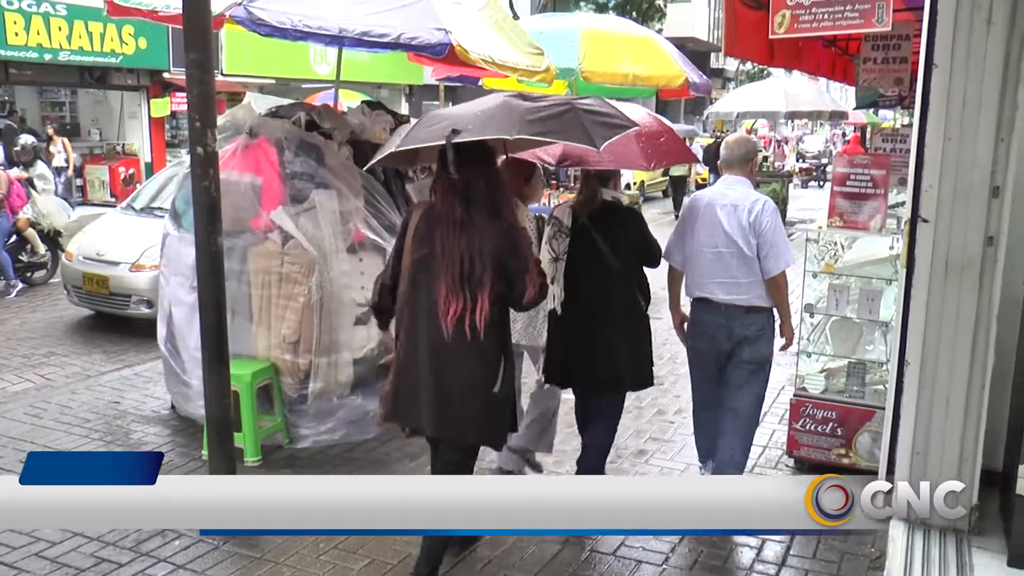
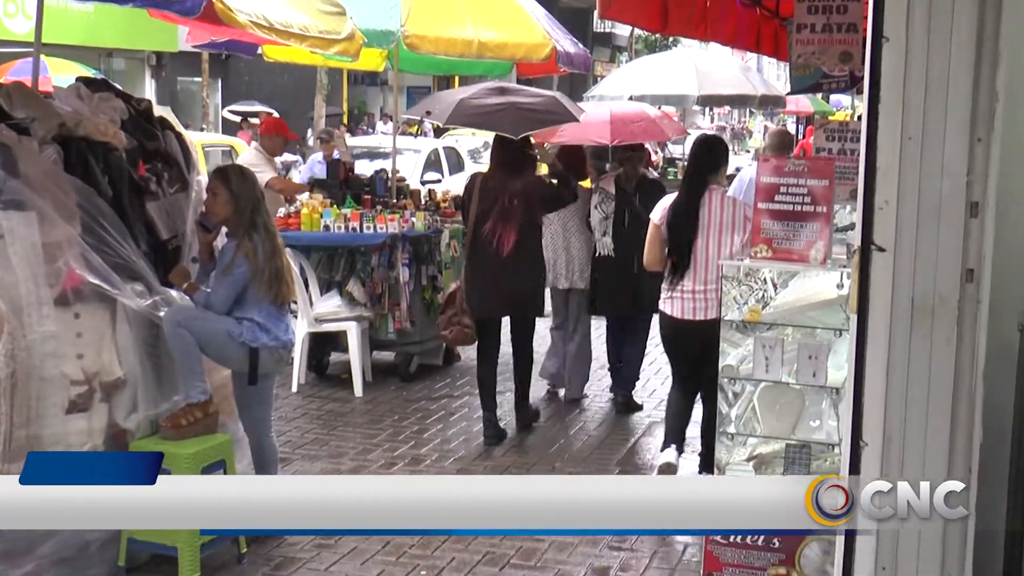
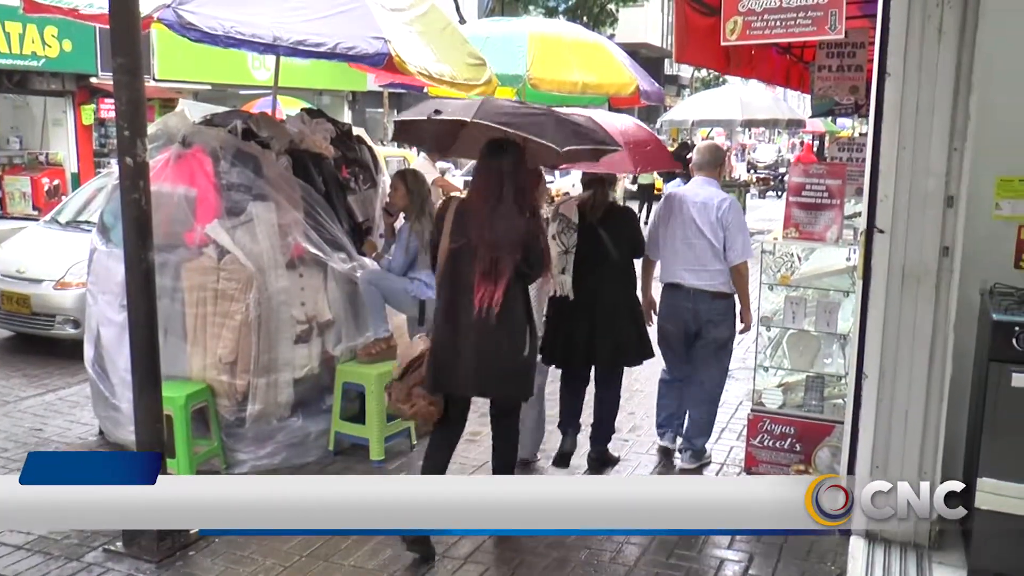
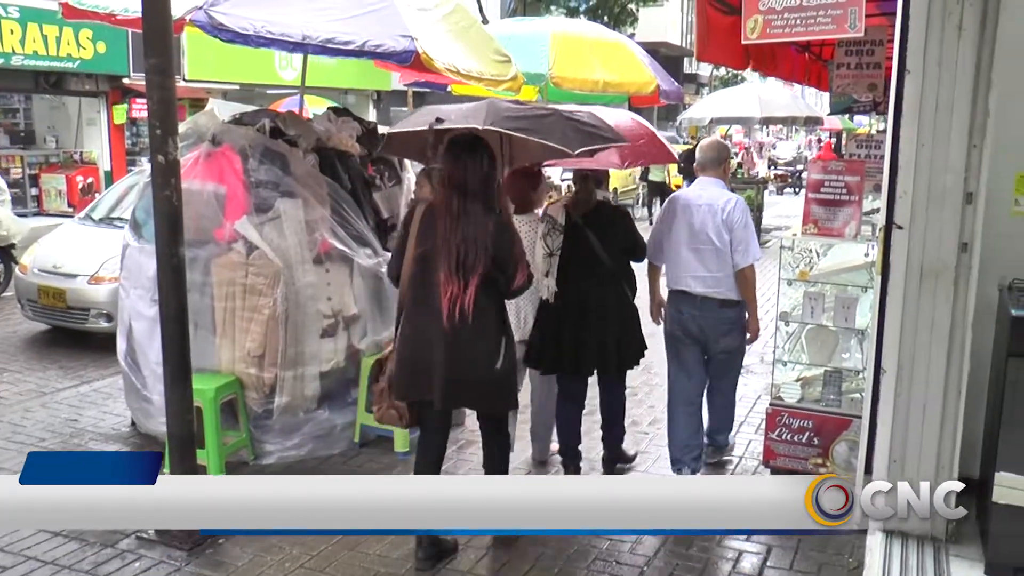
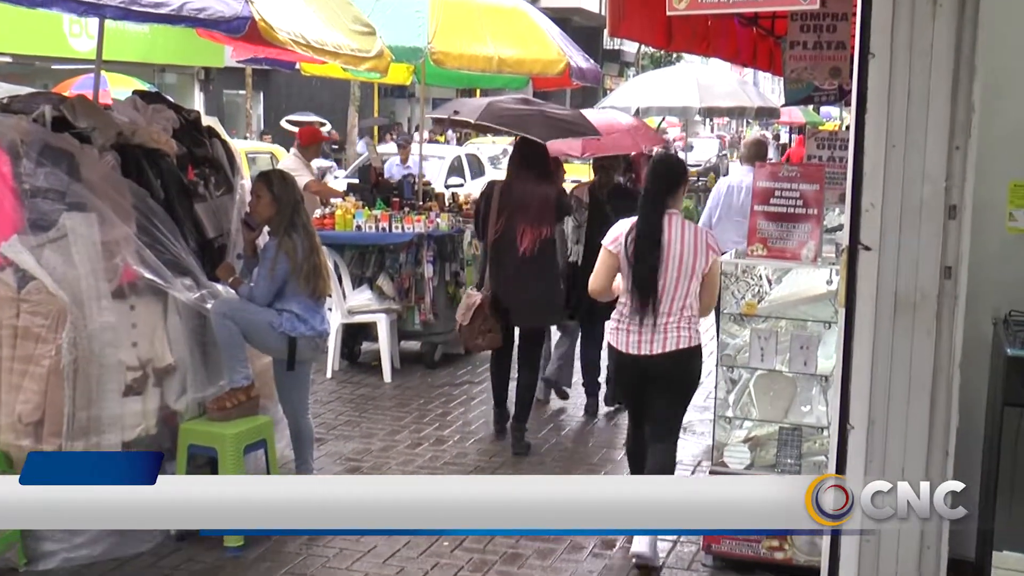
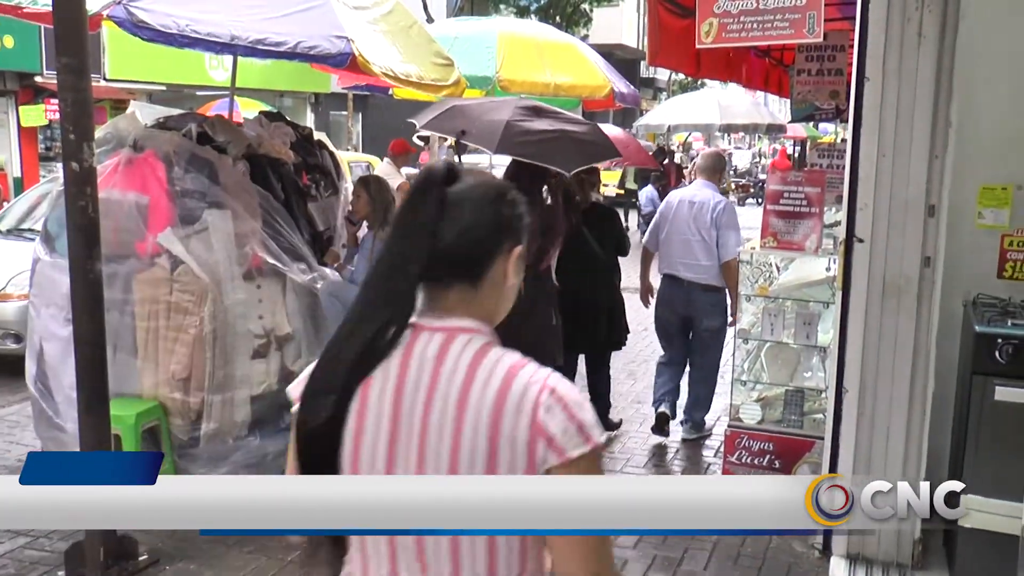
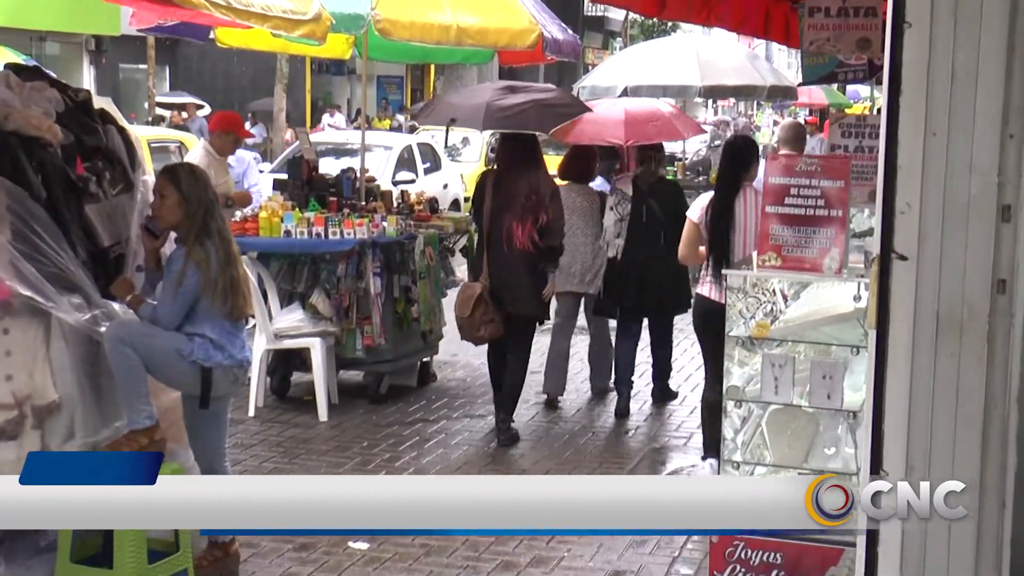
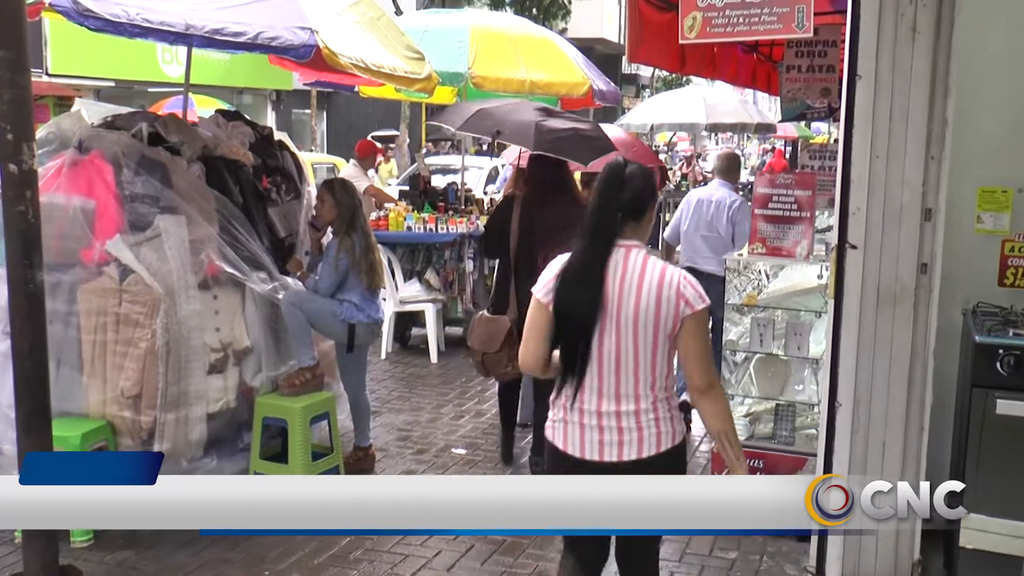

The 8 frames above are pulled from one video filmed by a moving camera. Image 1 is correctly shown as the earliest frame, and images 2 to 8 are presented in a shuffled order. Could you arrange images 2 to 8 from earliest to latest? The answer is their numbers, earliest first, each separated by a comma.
4, 3, 6, 8, 5, 2, 7
